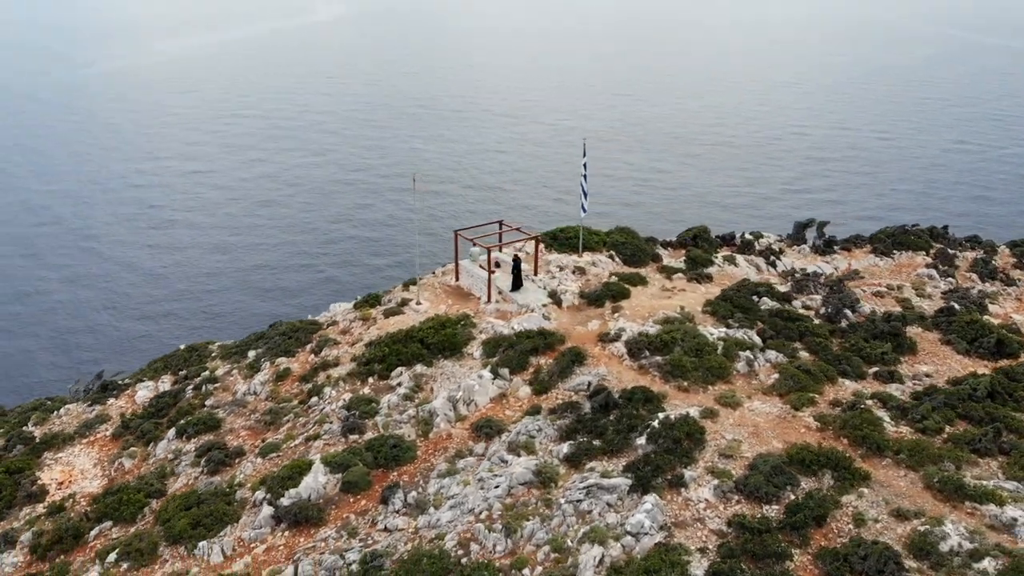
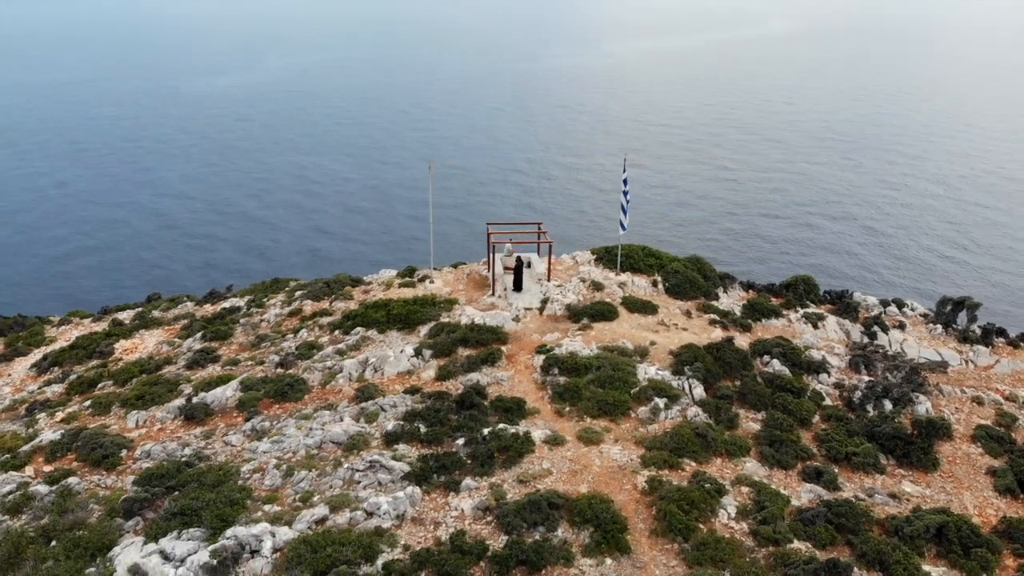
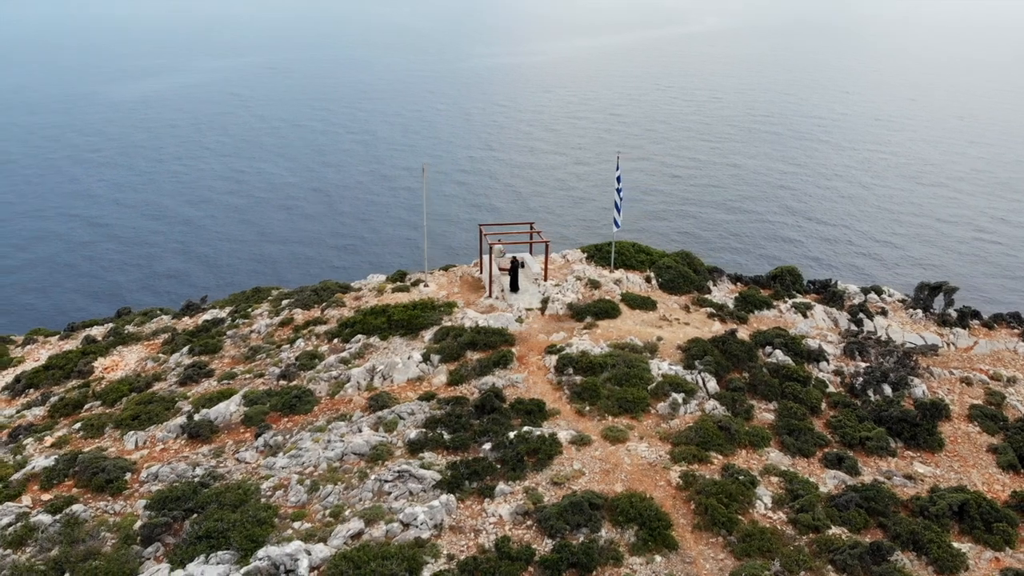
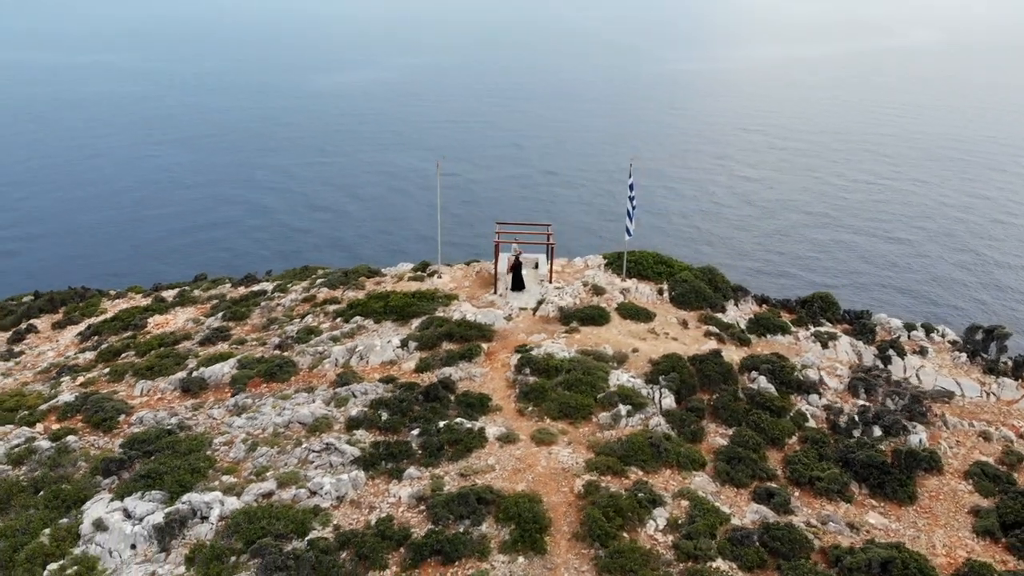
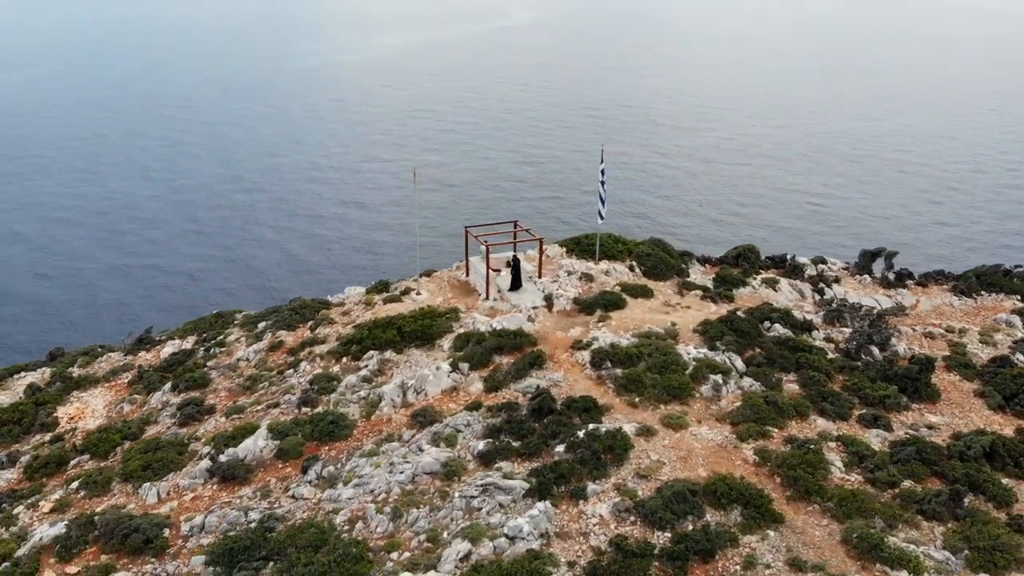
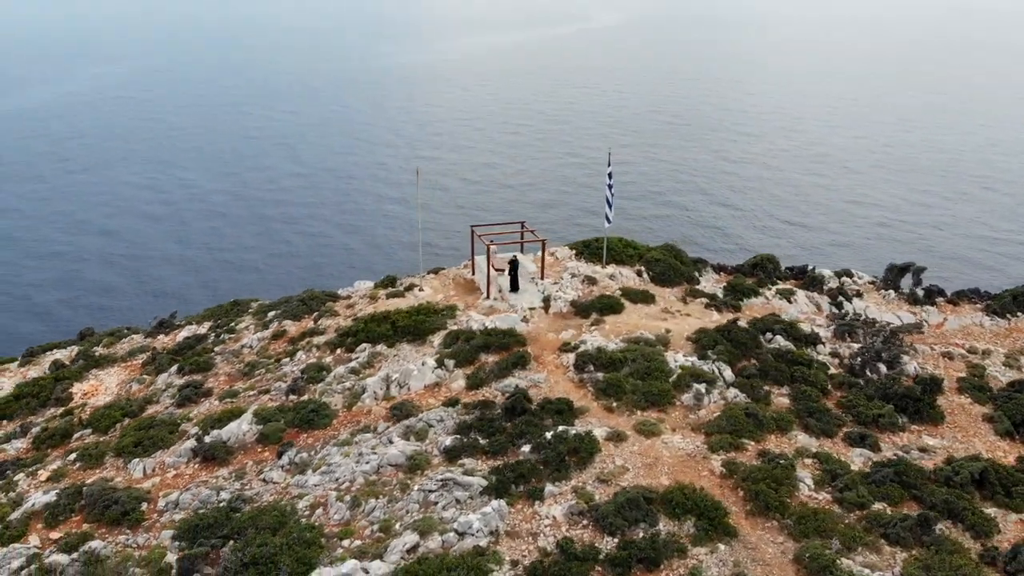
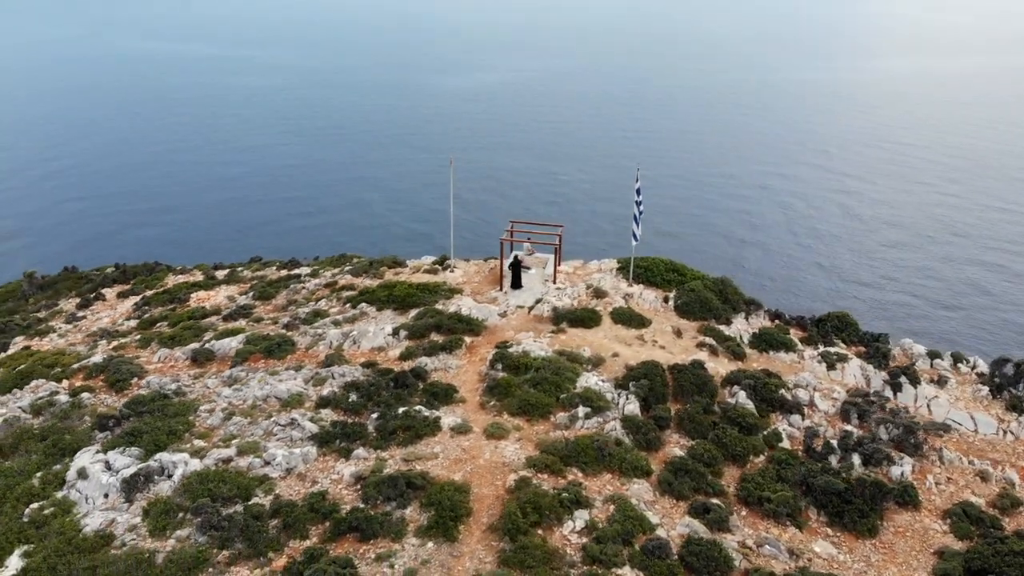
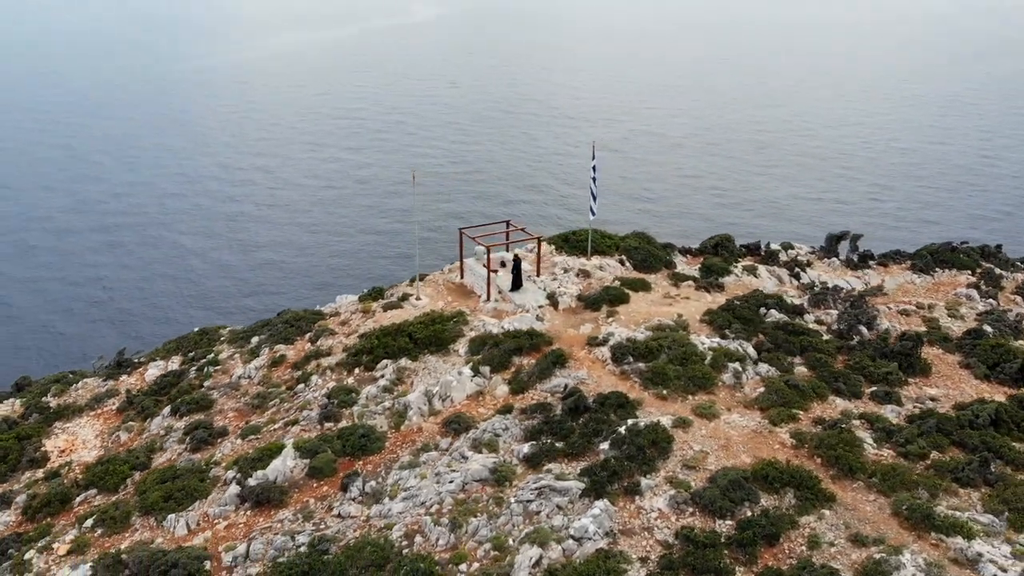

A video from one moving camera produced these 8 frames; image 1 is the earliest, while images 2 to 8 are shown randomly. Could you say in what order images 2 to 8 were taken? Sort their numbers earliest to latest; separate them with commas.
8, 5, 6, 3, 2, 4, 7
